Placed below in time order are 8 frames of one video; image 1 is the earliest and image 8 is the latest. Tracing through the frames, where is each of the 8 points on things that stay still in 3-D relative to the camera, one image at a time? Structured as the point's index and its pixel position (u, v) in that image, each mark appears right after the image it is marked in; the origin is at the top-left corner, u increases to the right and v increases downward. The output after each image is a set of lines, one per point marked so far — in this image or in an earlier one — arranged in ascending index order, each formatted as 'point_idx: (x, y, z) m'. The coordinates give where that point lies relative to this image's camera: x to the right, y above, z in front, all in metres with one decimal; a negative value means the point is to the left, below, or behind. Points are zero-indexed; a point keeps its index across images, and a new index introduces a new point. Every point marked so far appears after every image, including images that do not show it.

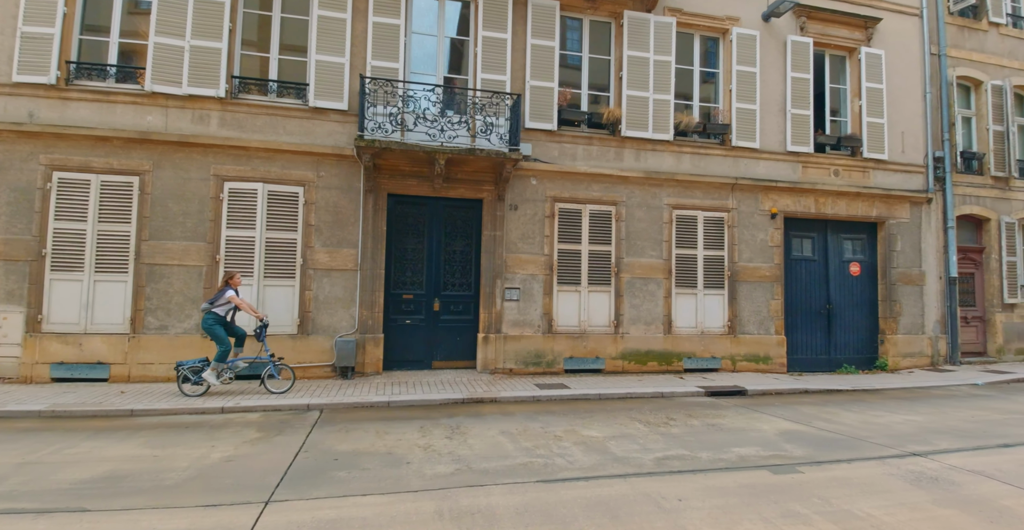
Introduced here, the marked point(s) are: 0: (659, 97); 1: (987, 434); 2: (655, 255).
0: (+2.9, +3.3, +9.6) m
1: (+5.6, -2.0, +5.7) m
2: (+2.9, +0.2, +9.6) m
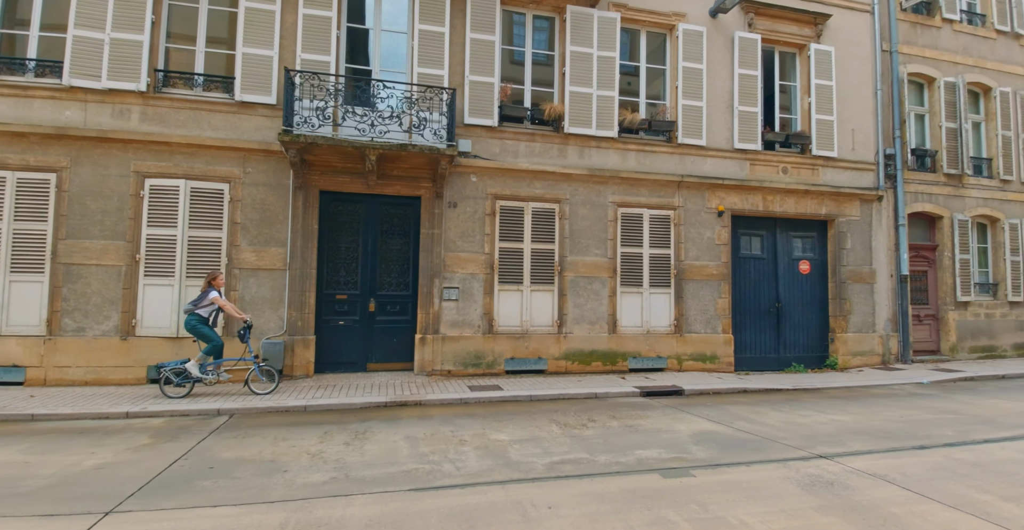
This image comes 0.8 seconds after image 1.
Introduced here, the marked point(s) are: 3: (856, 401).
0: (+1.8, +3.4, +9.5) m
1: (+4.5, -1.9, +5.5) m
2: (+1.7, +0.2, +9.4) m
3: (+5.2, -2.1, +7.3) m
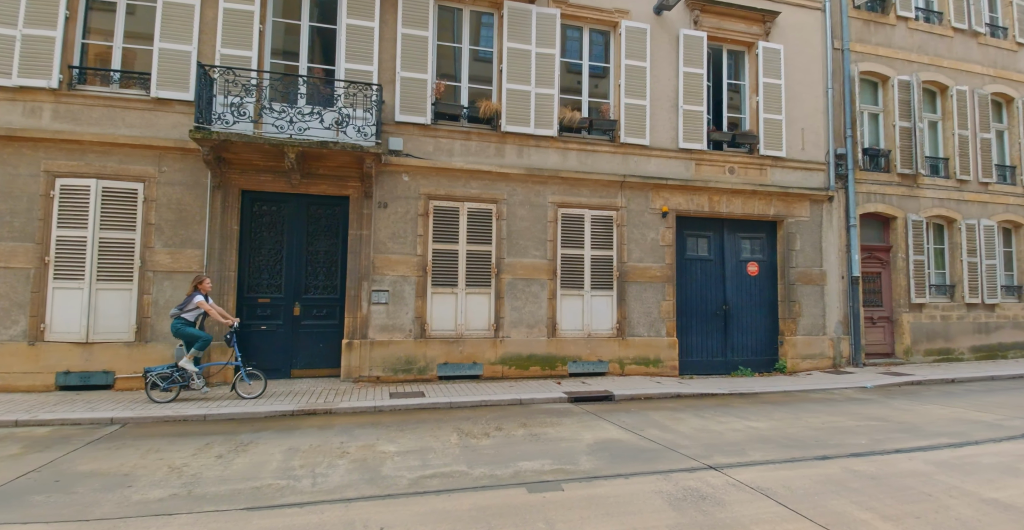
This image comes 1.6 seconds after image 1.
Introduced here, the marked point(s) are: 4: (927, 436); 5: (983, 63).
0: (+0.6, +3.3, +9.2) m
1: (+3.4, -1.9, +5.3) m
2: (+0.5, +0.2, +9.1) m
3: (+4.0, -2.1, +7.1) m
4: (+4.7, -1.9, +5.5) m
5: (+11.9, +5.1, +12.2) m
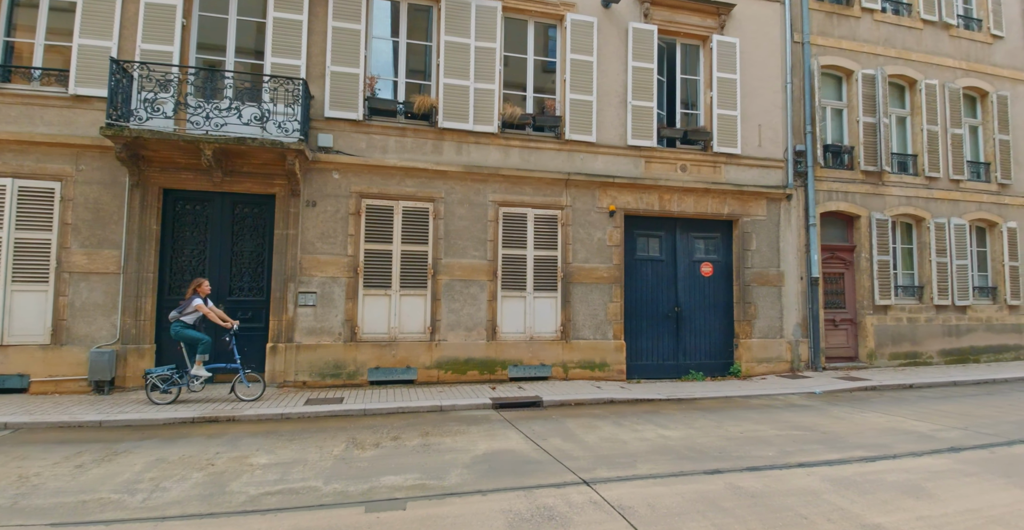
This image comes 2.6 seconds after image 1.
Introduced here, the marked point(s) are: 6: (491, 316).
0: (-0.6, +3.3, +8.9) m
1: (+2.2, -1.9, +4.9) m
2: (-0.6, +0.2, +8.8) m
3: (+2.9, -2.1, +6.8) m
4: (+3.5, -1.9, +5.1) m
5: (+10.8, +5.1, +11.8) m
6: (-0.4, -0.9, +8.8) m
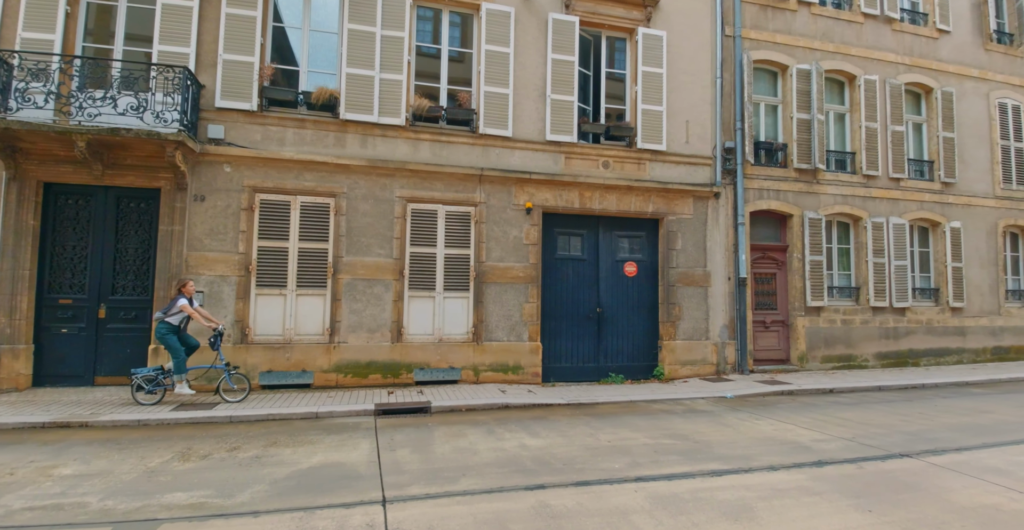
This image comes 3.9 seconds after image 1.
0: (-2.2, +3.3, +8.6) m
1: (+0.5, -1.9, +4.6) m
2: (-2.3, +0.2, +8.5) m
3: (+1.2, -2.1, +6.4) m
4: (+1.9, -1.9, +4.8) m
5: (+9.2, +5.1, +11.5) m
6: (-2.0, -0.9, +8.5) m
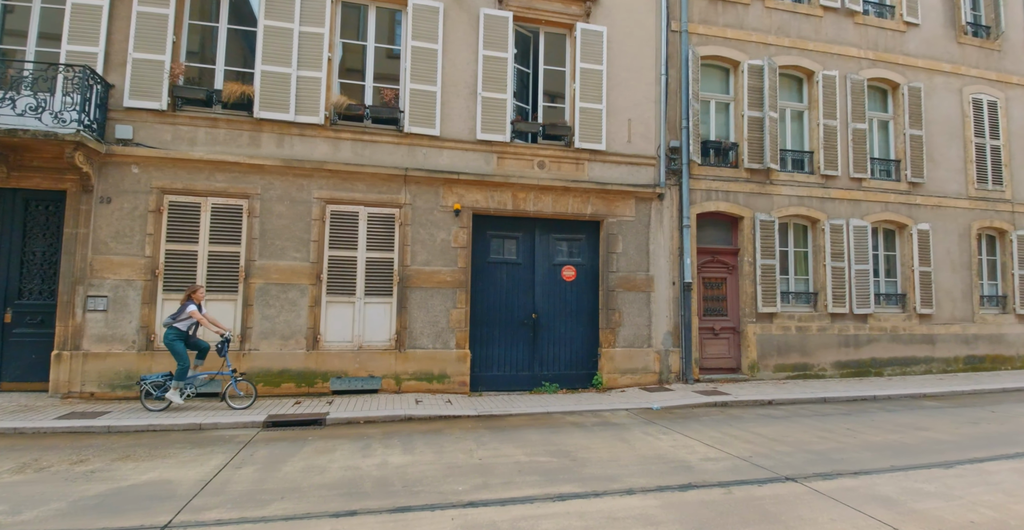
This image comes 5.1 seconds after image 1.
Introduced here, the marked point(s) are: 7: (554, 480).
0: (-3.5, +3.3, +8.3) m
1: (-0.9, -2.0, +4.2) m
2: (-3.6, +0.1, +8.2) m
3: (-0.2, -2.1, +6.0) m
4: (+0.5, -2.0, +4.4) m
5: (+7.9, +5.0, +11.0) m
6: (-3.4, -1.0, +8.2) m
7: (+0.4, -2.0, +4.5) m
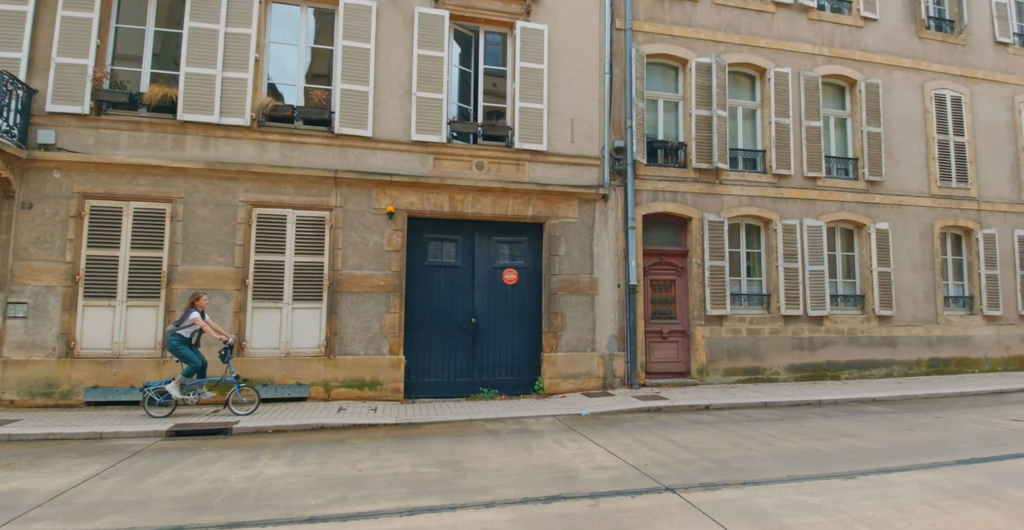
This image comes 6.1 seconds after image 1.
0: (-4.7, +3.2, +8.2) m
1: (-2.1, -2.0, +4.1) m
2: (-4.8, +0.1, +8.1) m
3: (-1.3, -2.2, +5.9) m
4: (-0.7, -2.0, +4.2) m
5: (+6.7, +5.0, +10.8) m
6: (-4.5, -1.1, +8.1) m
7: (-0.8, -2.0, +4.3) m
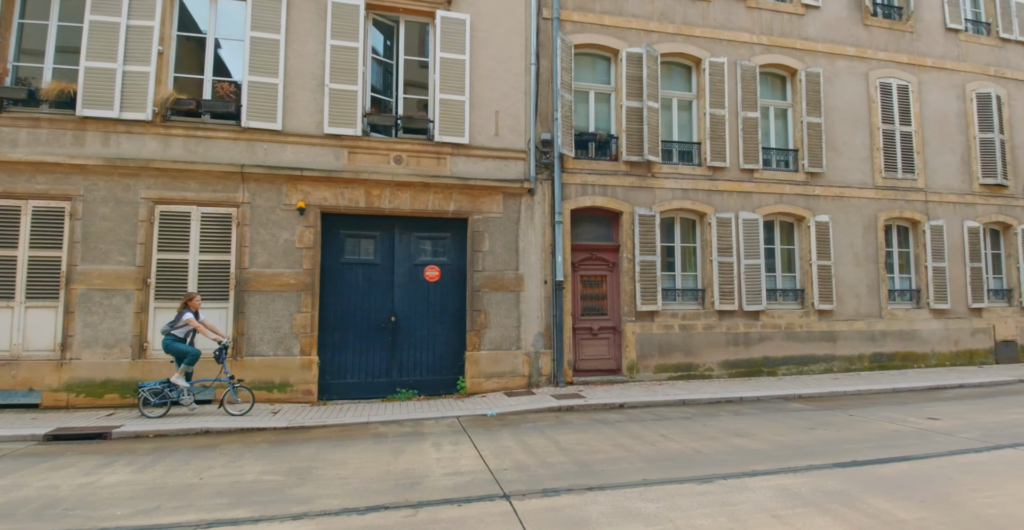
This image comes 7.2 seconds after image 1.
0: (-6.2, +3.2, +8.0) m
1: (-3.5, -2.0, +3.9) m
2: (-6.2, +0.1, +7.9) m
3: (-2.8, -2.1, +5.7) m
4: (-2.2, -2.0, +4.0) m
5: (+5.3, +5.1, +10.5) m
6: (-6.0, -1.1, +7.9) m
7: (-2.2, -2.0, +4.1) m
